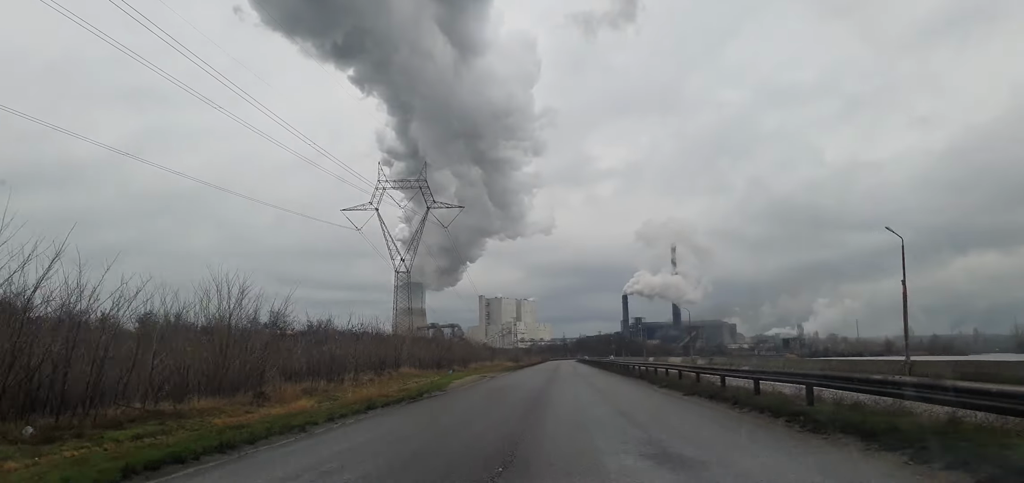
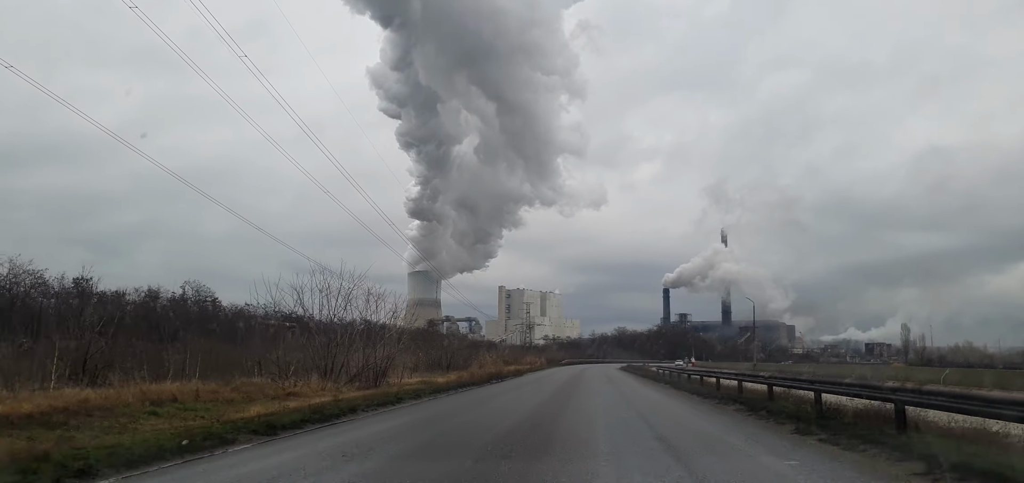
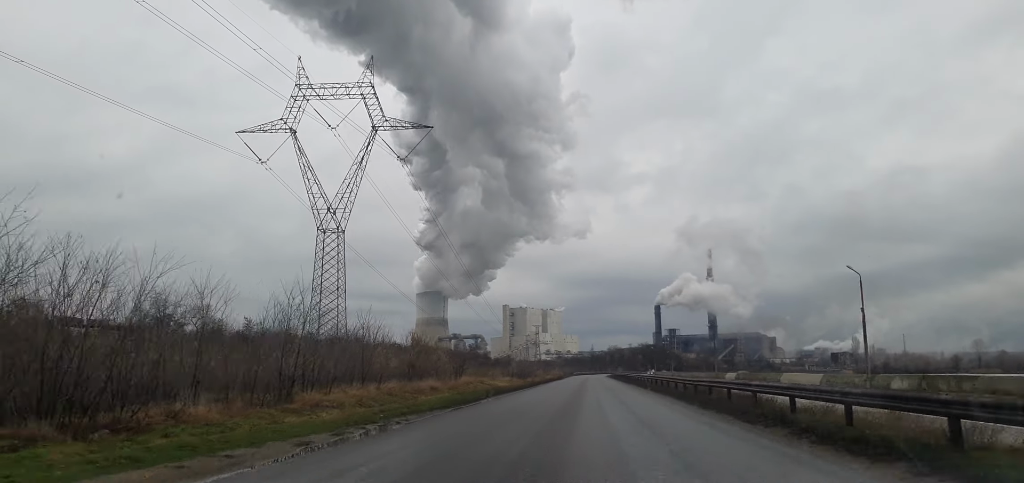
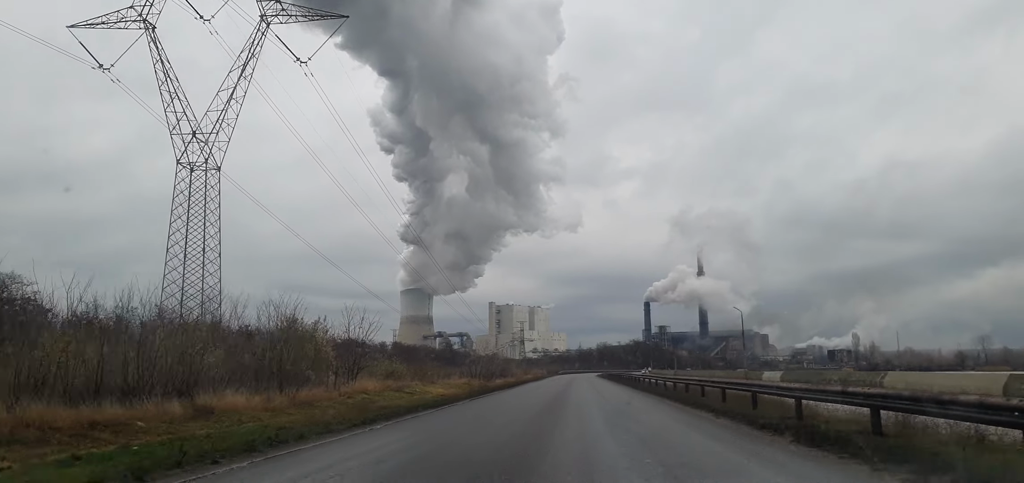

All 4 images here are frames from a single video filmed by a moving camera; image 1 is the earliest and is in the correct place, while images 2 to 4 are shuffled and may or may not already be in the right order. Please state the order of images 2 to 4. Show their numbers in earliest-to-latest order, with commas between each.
3, 4, 2
